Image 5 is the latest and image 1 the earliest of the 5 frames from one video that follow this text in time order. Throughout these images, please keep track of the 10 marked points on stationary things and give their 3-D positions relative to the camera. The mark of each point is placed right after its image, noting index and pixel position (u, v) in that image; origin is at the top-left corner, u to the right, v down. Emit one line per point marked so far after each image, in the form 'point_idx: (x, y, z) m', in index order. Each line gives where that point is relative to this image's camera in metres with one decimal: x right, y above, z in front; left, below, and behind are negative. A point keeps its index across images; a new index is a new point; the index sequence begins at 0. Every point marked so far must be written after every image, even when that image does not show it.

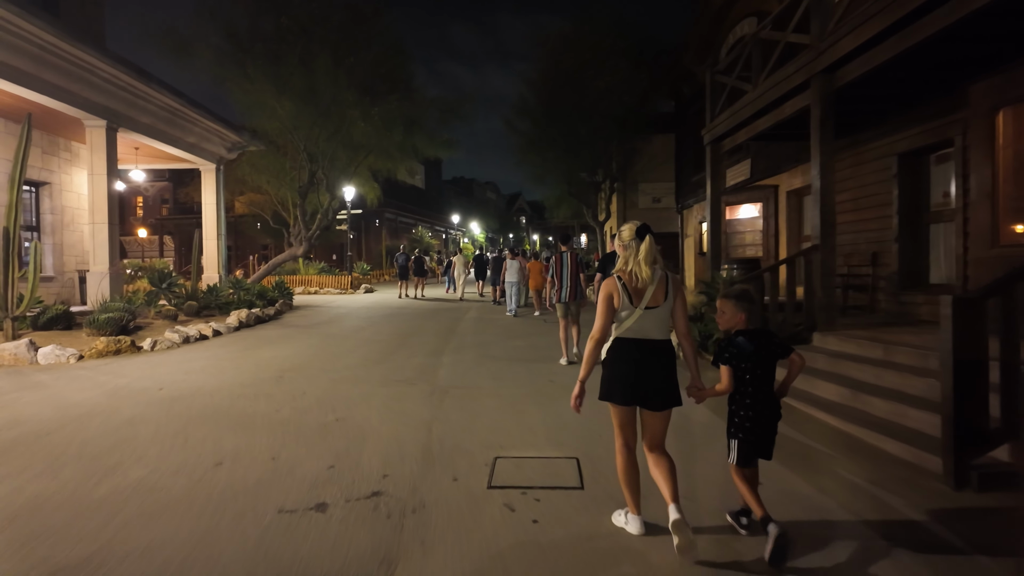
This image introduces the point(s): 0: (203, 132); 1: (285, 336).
0: (-9.9, +5.0, +18.7) m
1: (-5.1, -1.1, +13.2) m
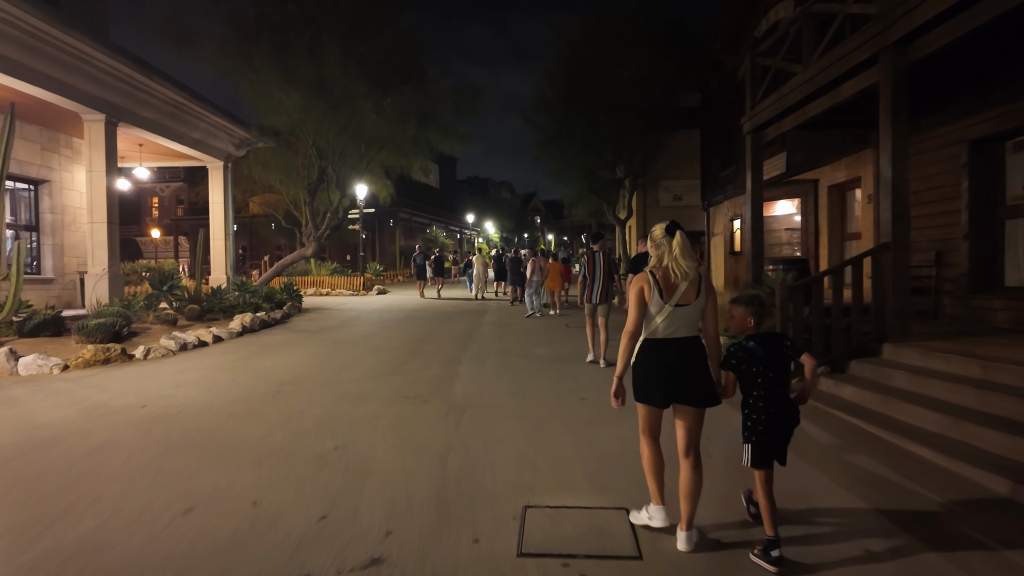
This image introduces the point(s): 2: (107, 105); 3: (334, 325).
0: (-9.4, +4.9, +18.0) m
1: (-4.7, -1.1, +12.3) m
2: (-9.8, +4.4, +14.1) m
3: (-4.4, -0.9, +14.6) m
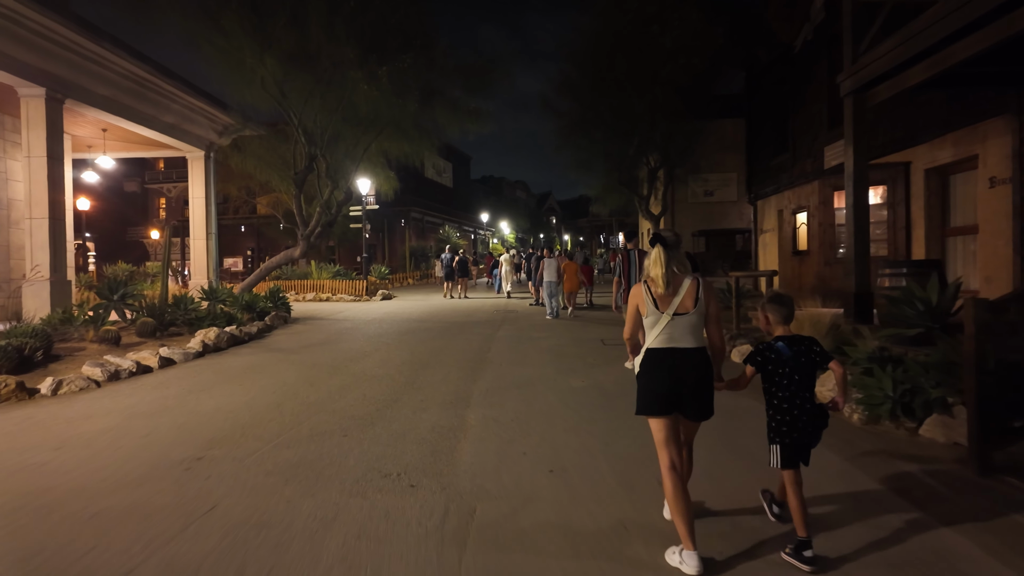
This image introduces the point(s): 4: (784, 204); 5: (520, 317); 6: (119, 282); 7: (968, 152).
0: (-8.8, +4.8, +15.7) m
1: (-4.2, -1.3, +9.9) m
2: (-9.3, +4.2, +11.8) m
3: (-3.9, -1.1, +12.2) m
4: (+8.3, +2.6, +17.8) m
5: (+0.3, -0.8, +16.8) m
6: (-7.8, +0.1, +11.6) m
7: (+8.3, +2.4, +10.6) m
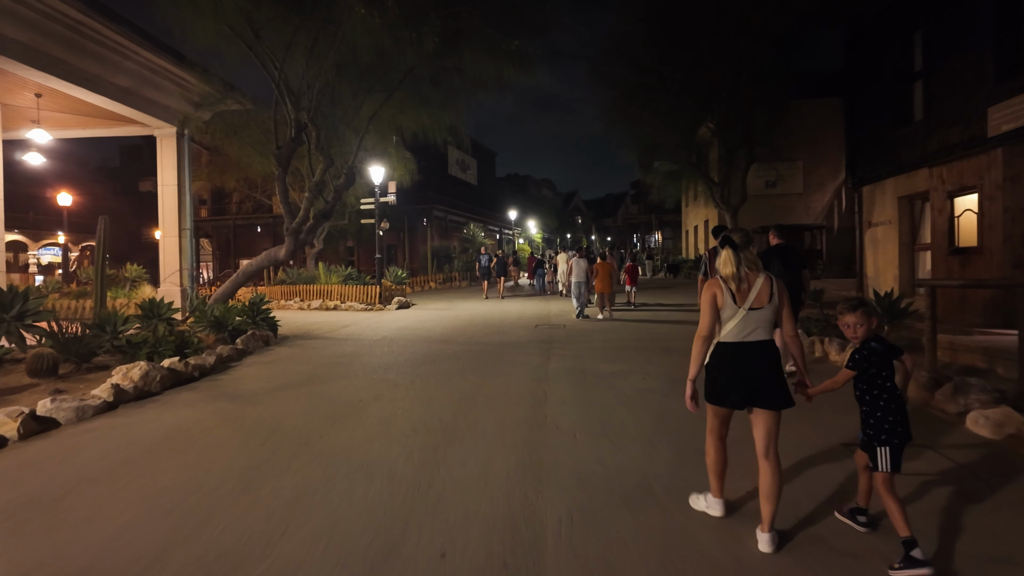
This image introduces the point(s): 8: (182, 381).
0: (-7.8, +4.5, +12.3) m
1: (-3.4, -1.5, +6.3) m
2: (-8.5, +4.0, +8.4) m
3: (-3.0, -1.3, +8.6) m
4: (+9.5, +2.4, +13.8) m
5: (+1.3, -1.0, +13.0) m
6: (-6.9, -0.1, +8.1) m
7: (+9.1, +2.3, +6.5) m
8: (-4.5, -1.3, +8.0) m
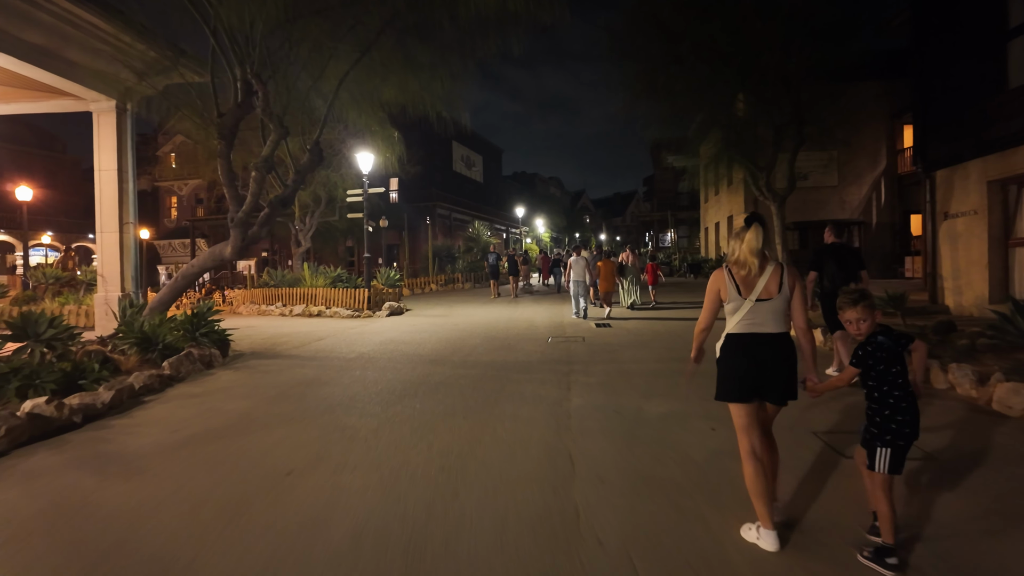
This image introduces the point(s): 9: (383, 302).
0: (-7.6, +4.4, +9.9) m
1: (-3.4, -1.6, +3.9) m
2: (-8.4, +3.9, +6.1) m
3: (-2.9, -1.4, +6.2) m
4: (+9.6, +2.3, +11.2) m
5: (+1.5, -1.1, +10.6) m
6: (-6.8, -0.2, +5.8) m
7: (+9.2, +2.2, +3.9) m
8: (-4.5, -1.4, +5.7) m
9: (-4.0, -0.5, +18.3) m
